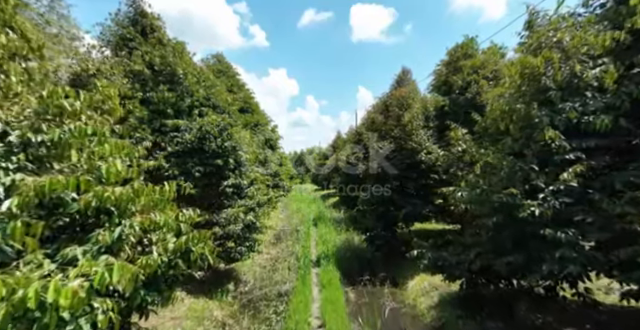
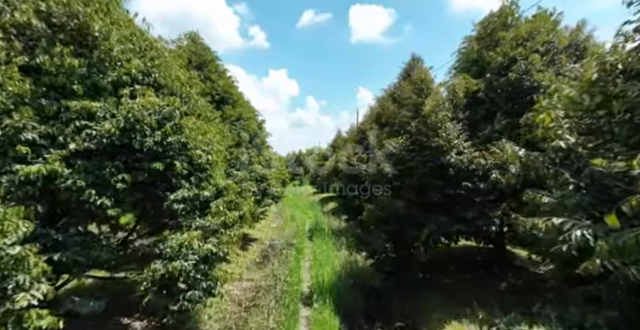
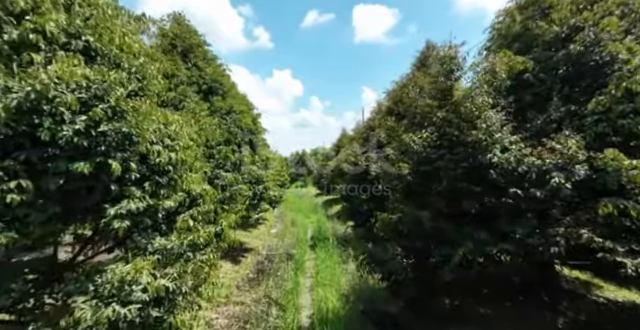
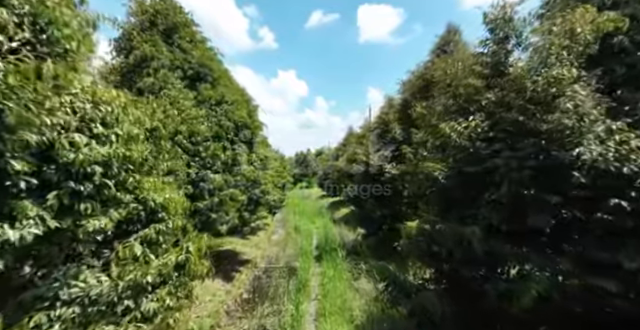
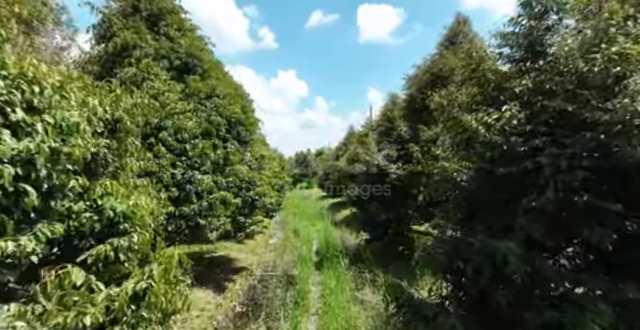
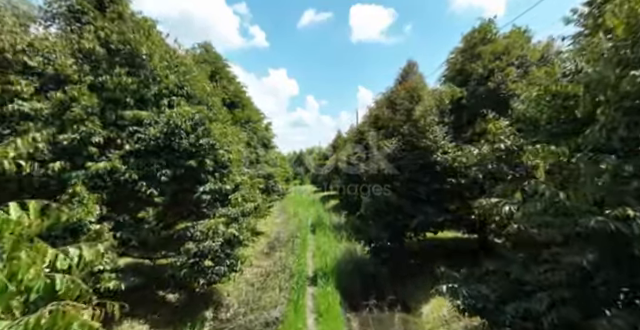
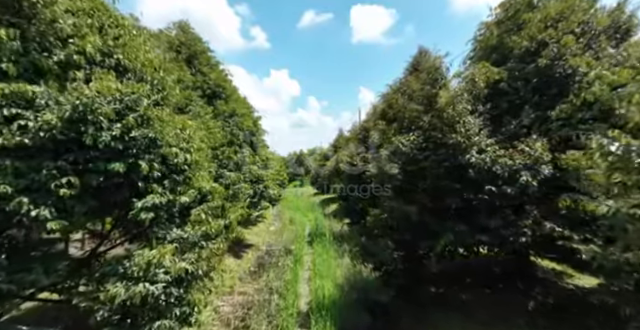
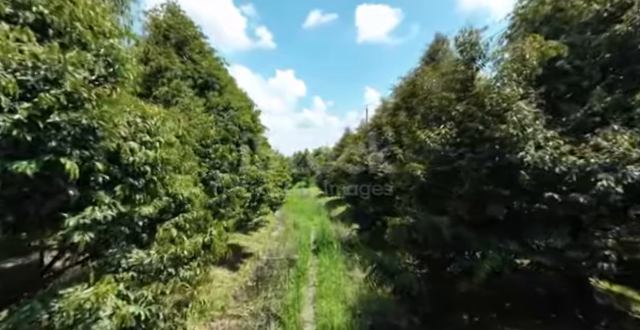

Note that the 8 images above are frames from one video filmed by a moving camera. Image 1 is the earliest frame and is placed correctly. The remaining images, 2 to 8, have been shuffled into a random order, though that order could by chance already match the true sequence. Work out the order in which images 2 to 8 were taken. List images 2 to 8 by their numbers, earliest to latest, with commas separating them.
6, 2, 7, 3, 8, 4, 5
